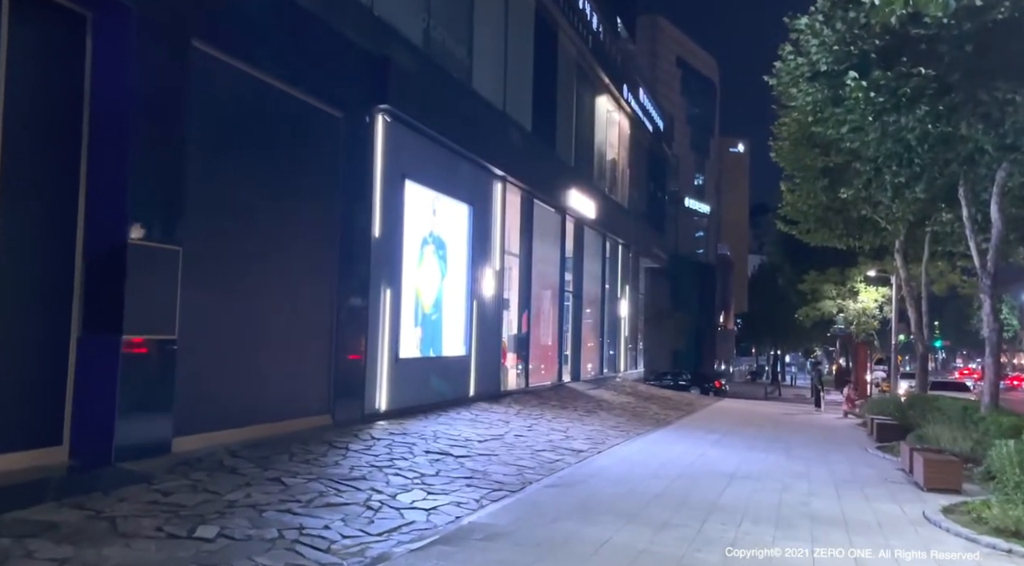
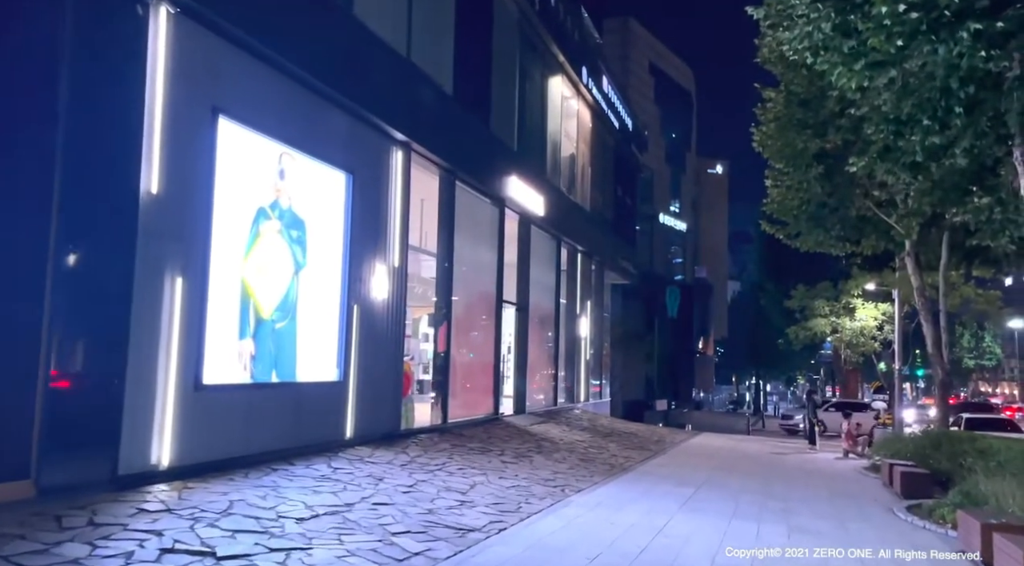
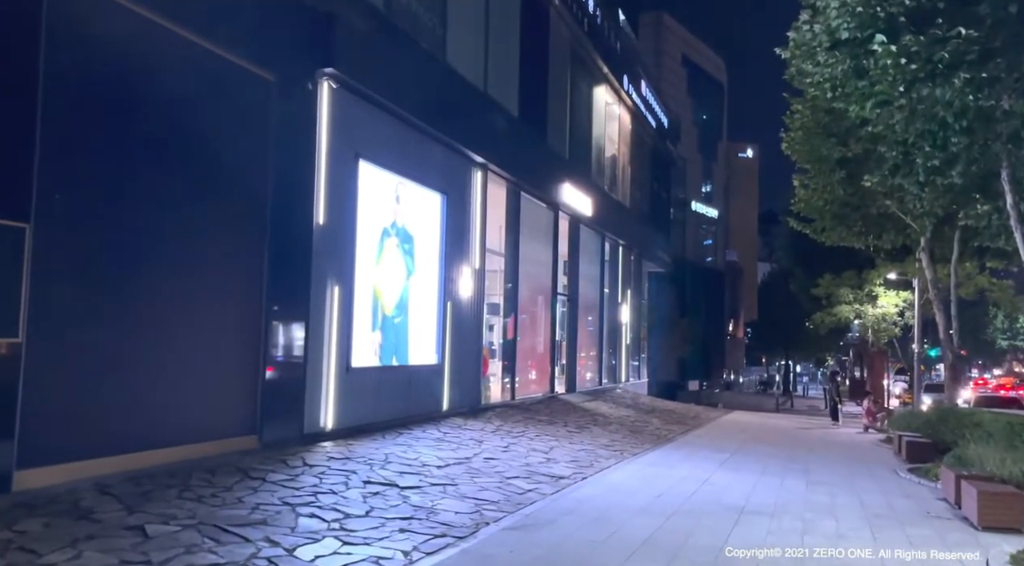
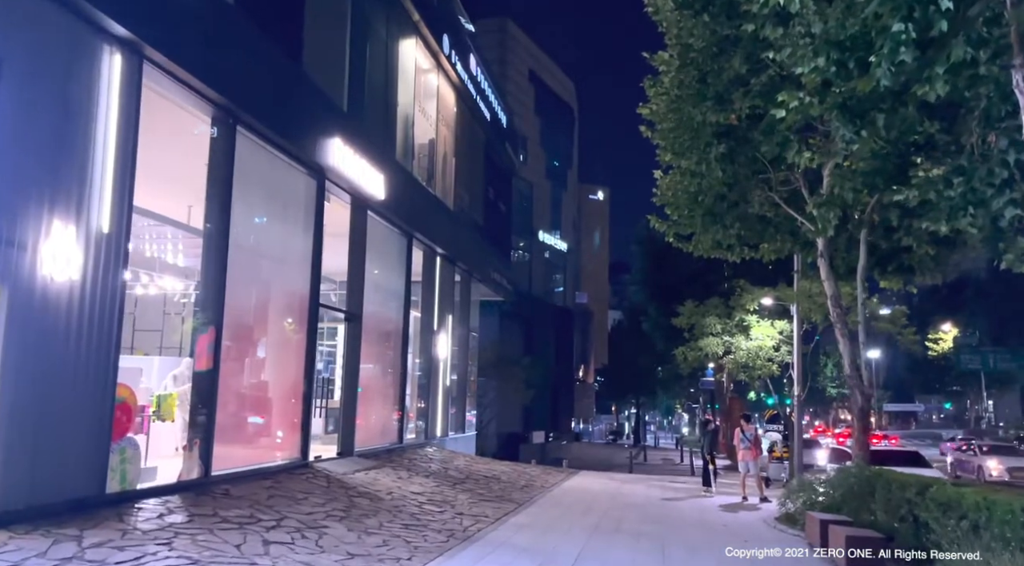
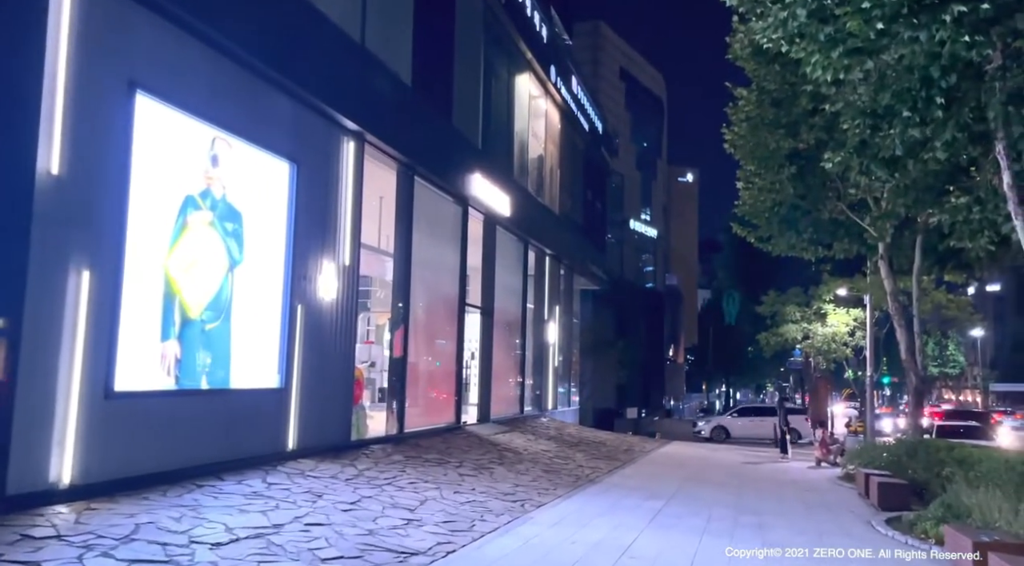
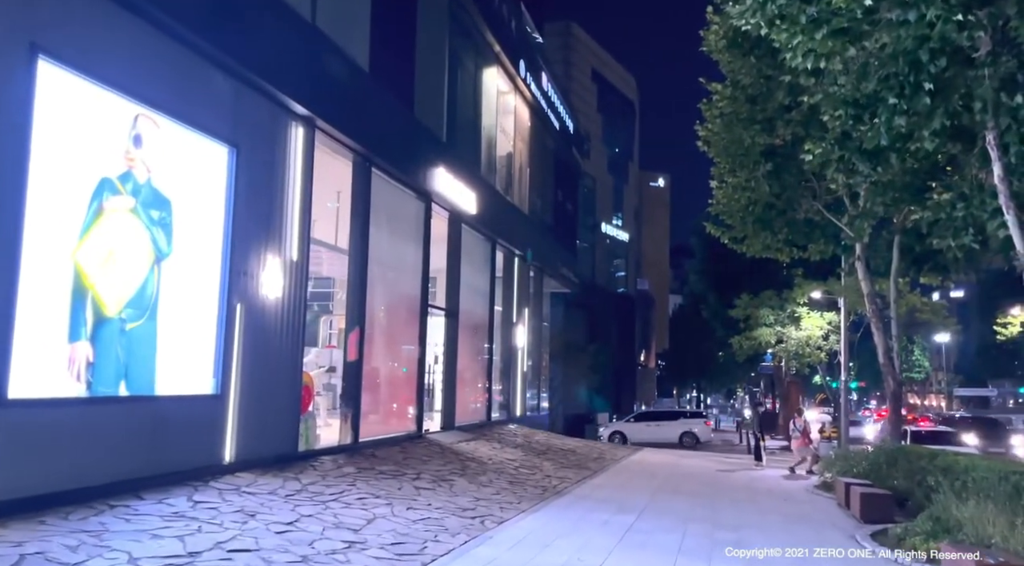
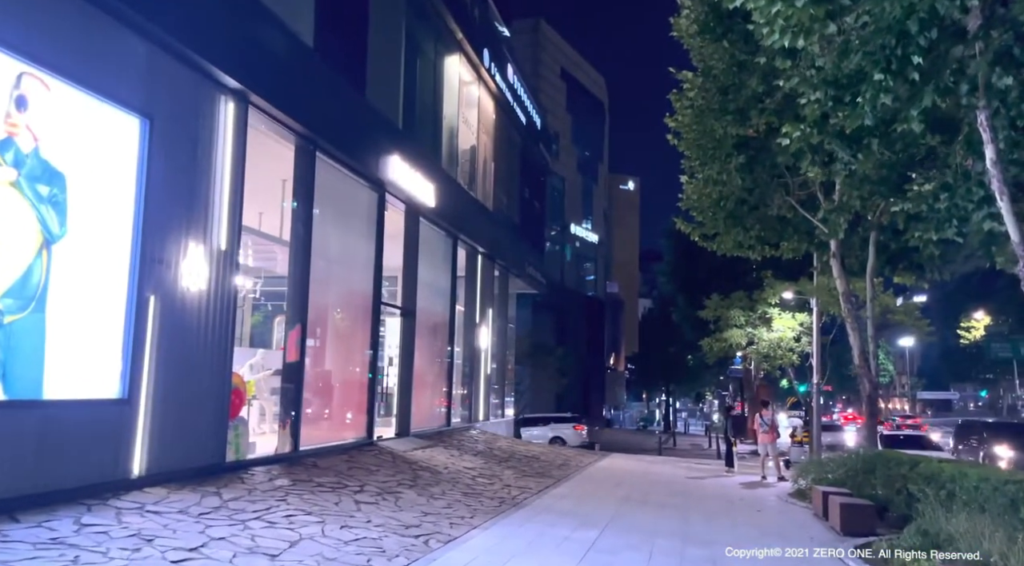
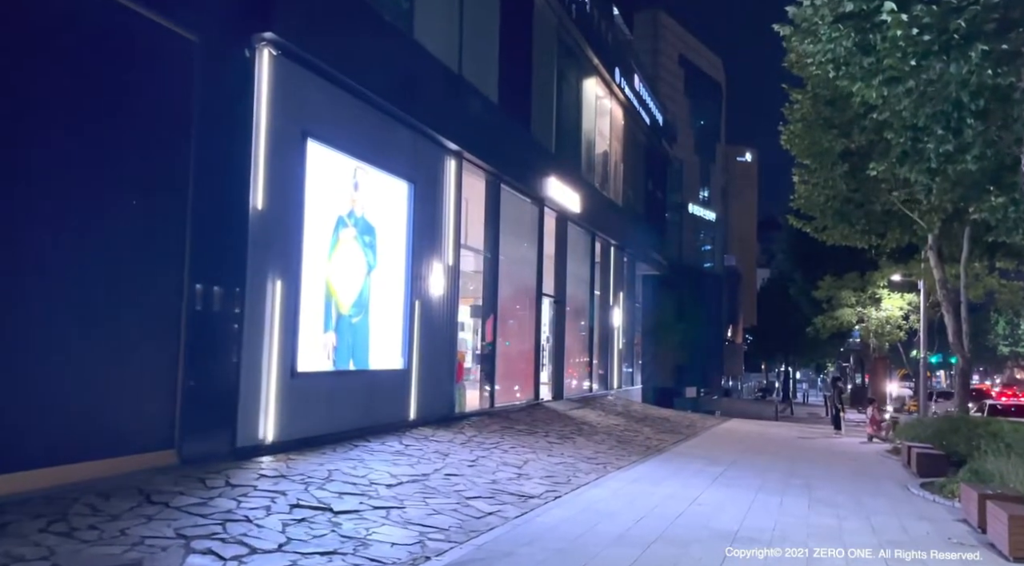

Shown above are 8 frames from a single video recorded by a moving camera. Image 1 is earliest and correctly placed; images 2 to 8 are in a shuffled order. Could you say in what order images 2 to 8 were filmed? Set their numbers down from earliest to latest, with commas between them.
3, 8, 2, 5, 6, 7, 4
